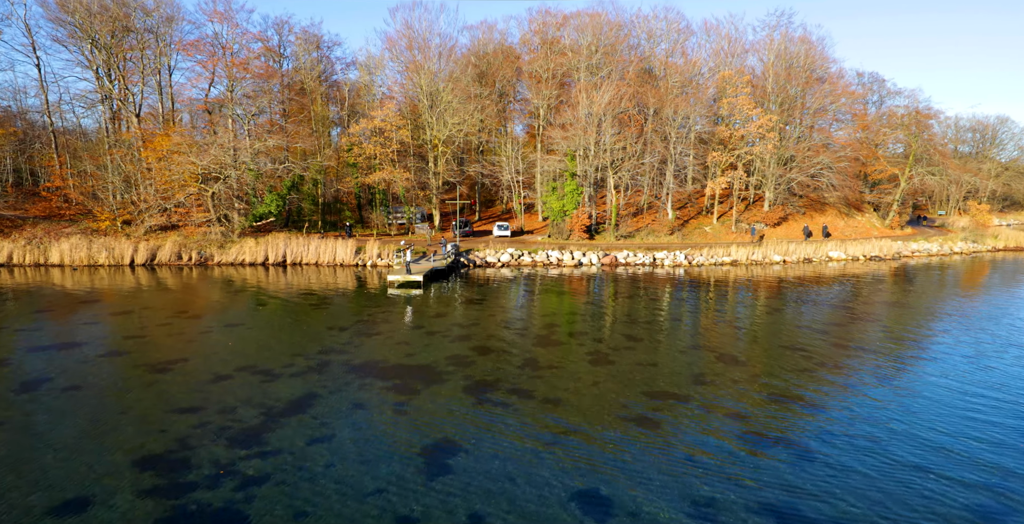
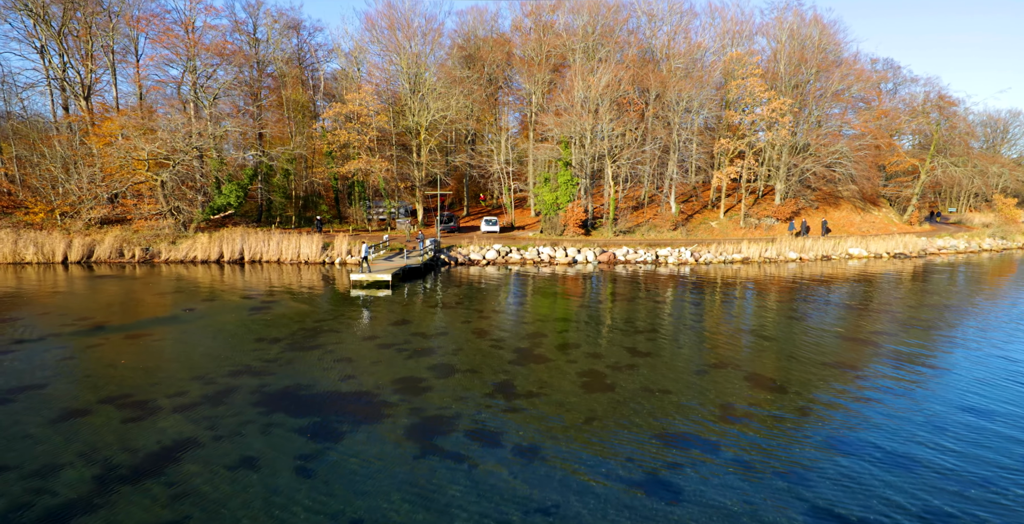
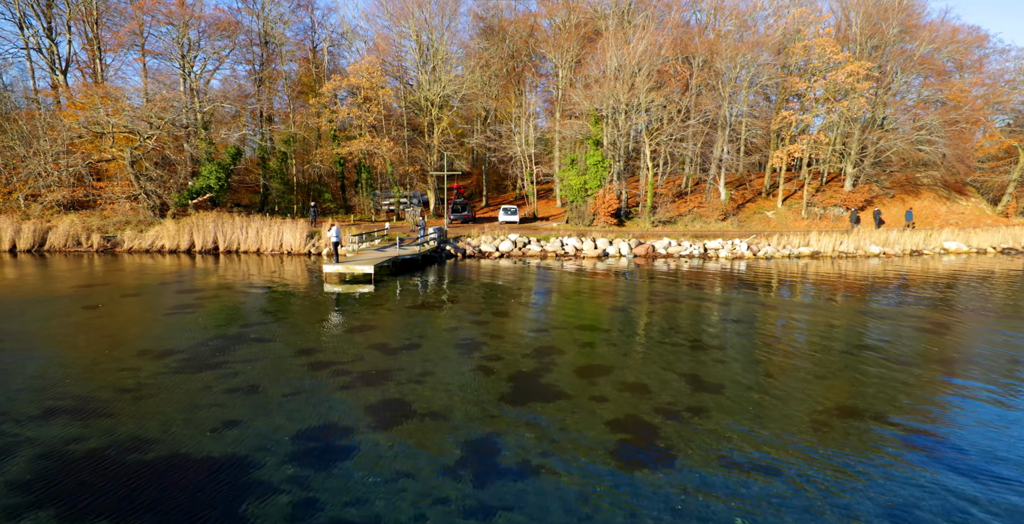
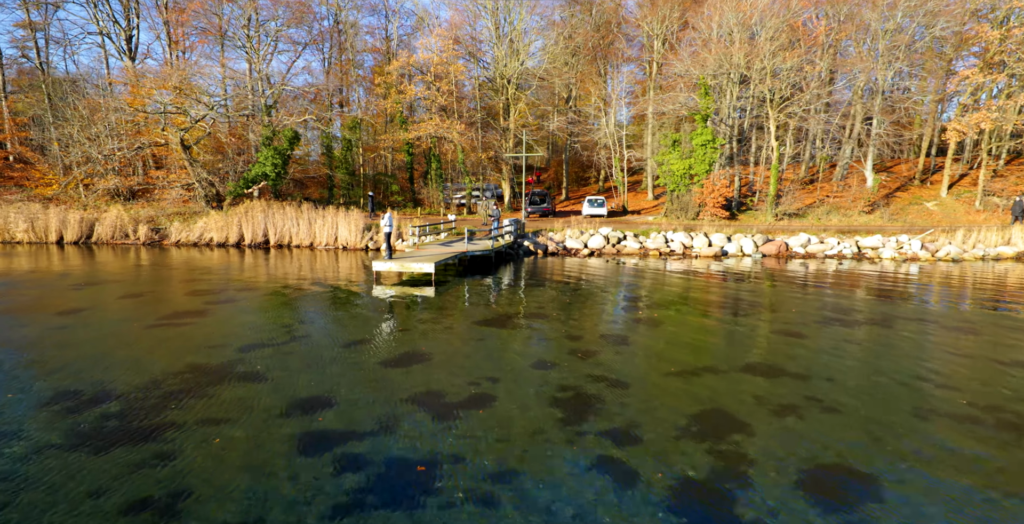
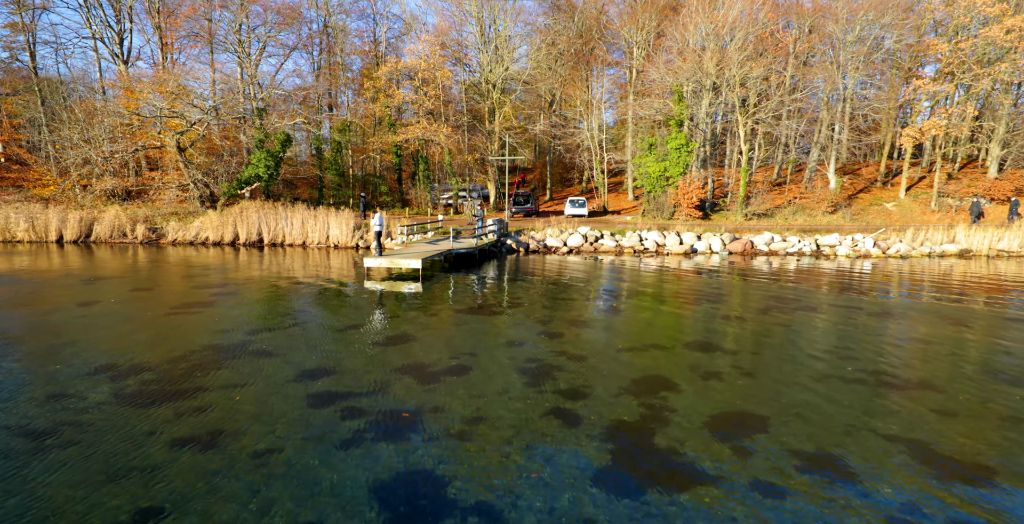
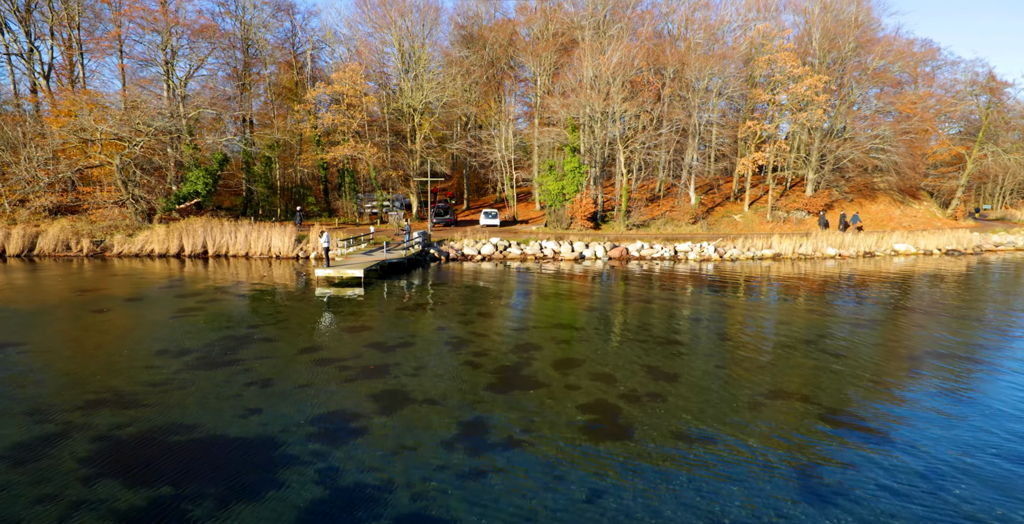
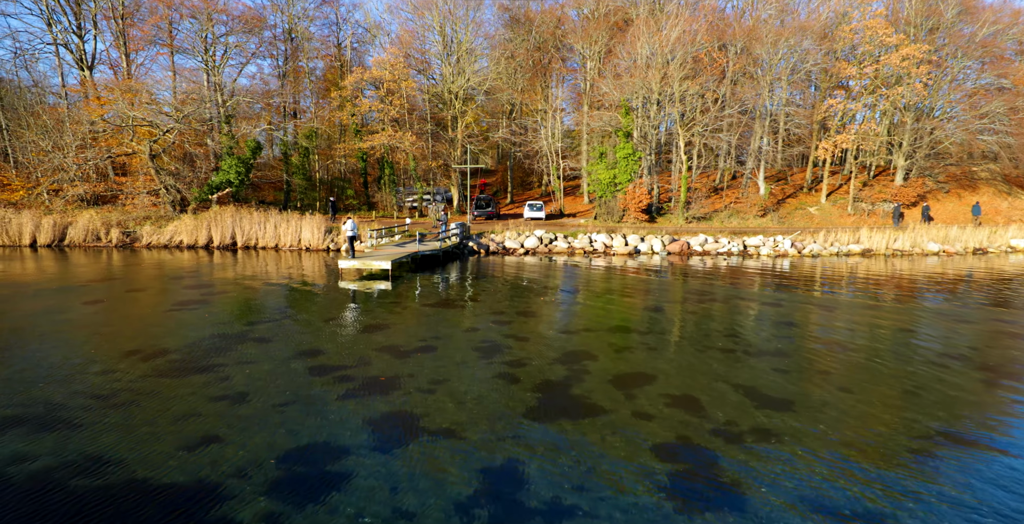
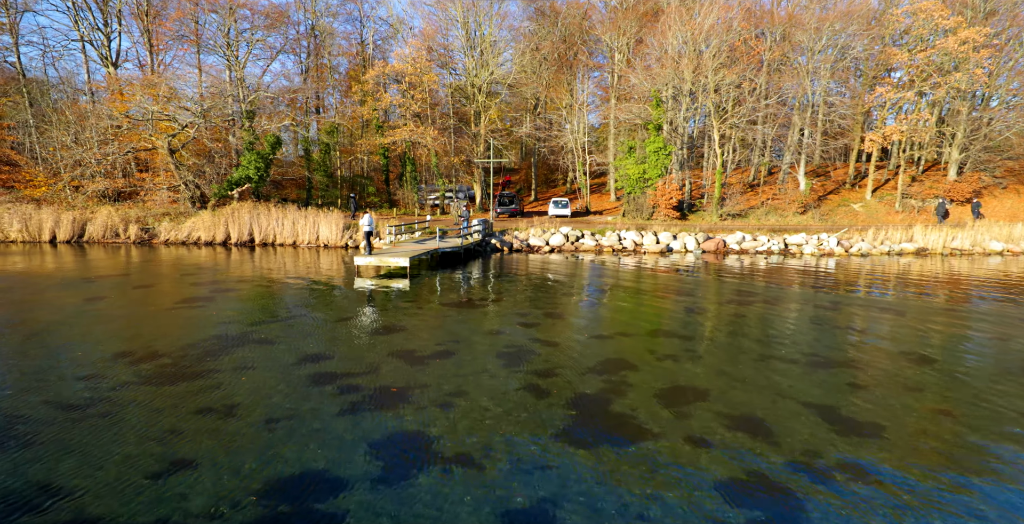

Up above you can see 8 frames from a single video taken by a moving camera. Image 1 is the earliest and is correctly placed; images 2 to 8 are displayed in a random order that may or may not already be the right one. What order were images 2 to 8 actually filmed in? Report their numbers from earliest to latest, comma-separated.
2, 6, 3, 7, 8, 5, 4
